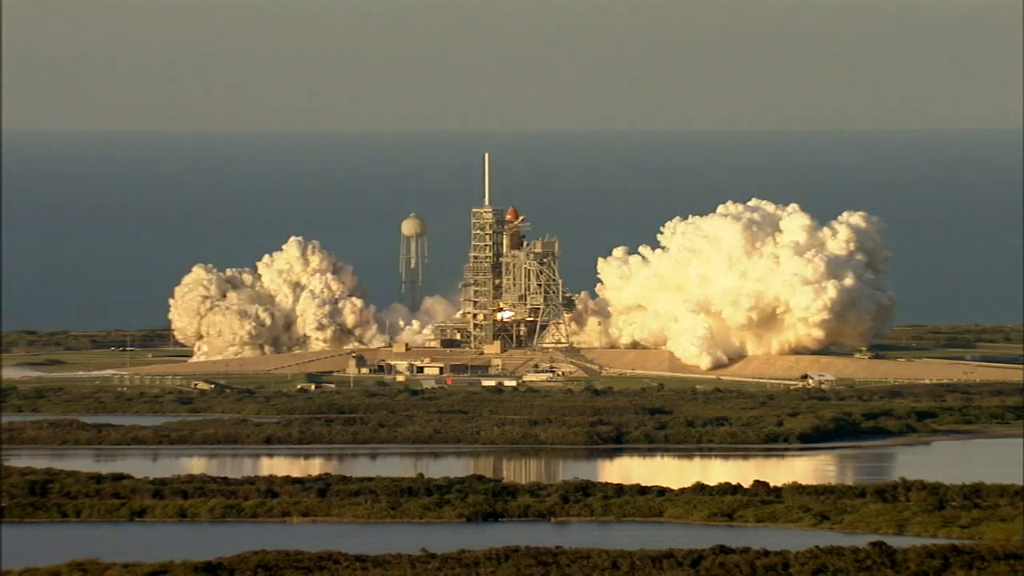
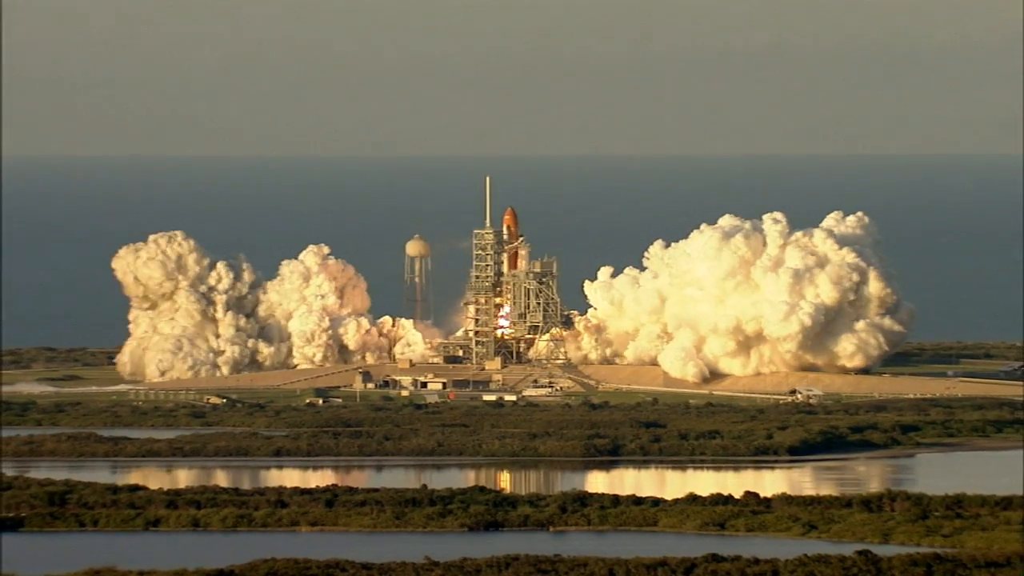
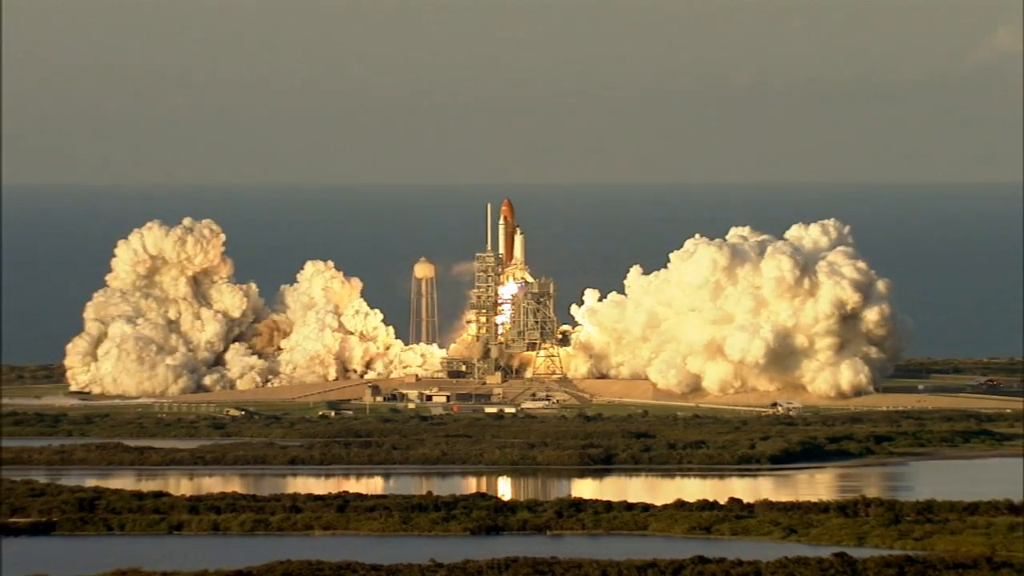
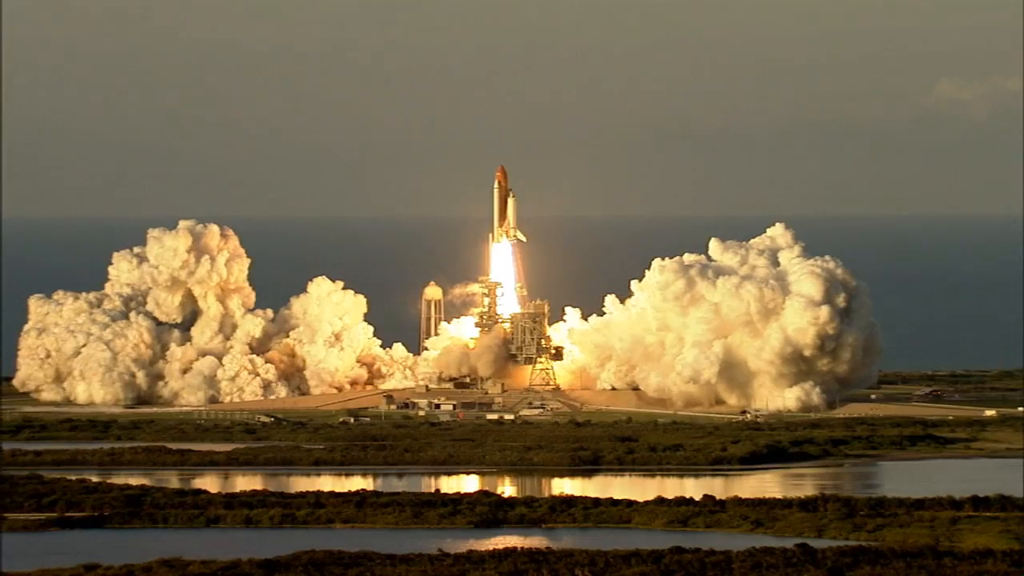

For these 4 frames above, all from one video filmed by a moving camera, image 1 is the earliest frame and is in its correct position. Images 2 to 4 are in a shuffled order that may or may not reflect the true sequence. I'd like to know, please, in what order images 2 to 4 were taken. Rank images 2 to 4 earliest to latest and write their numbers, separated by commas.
2, 3, 4
